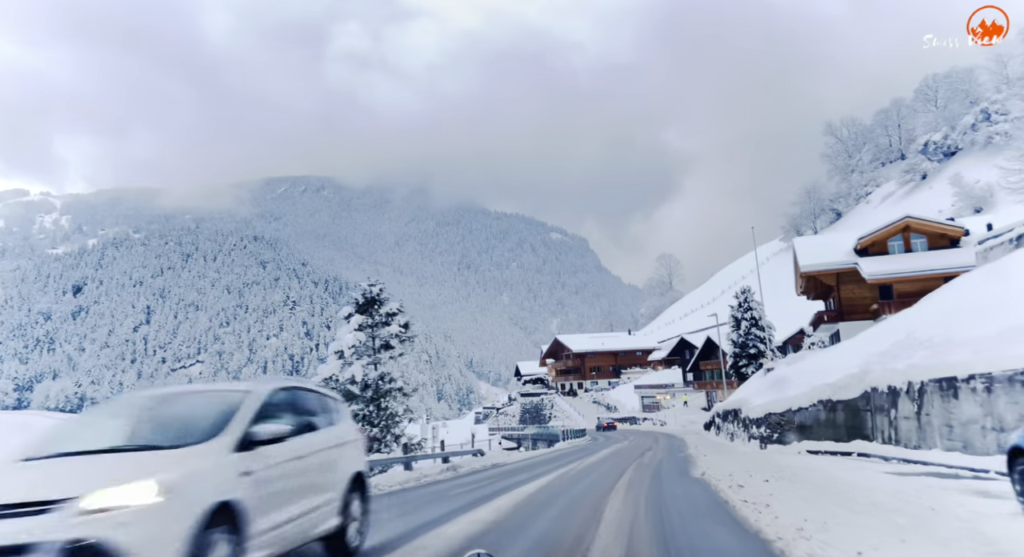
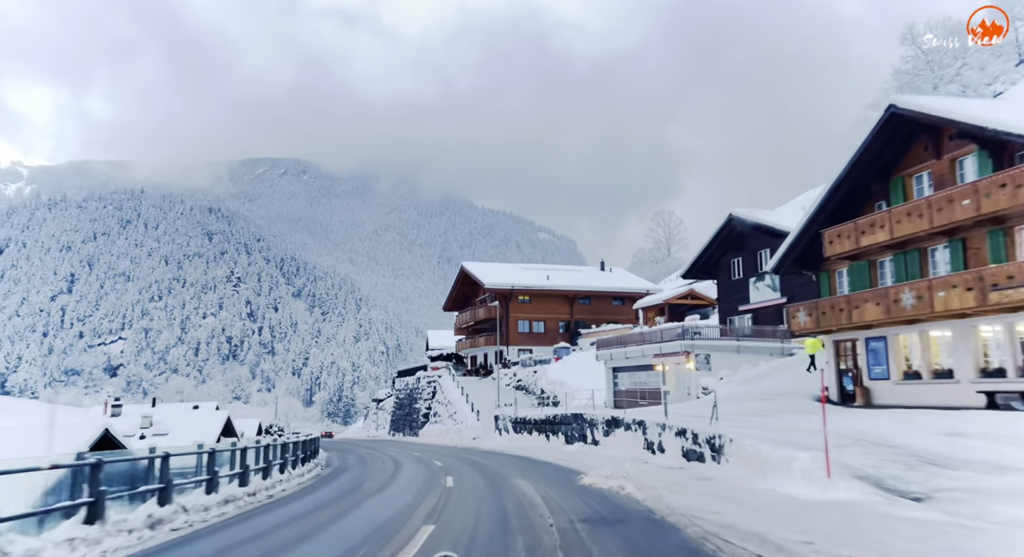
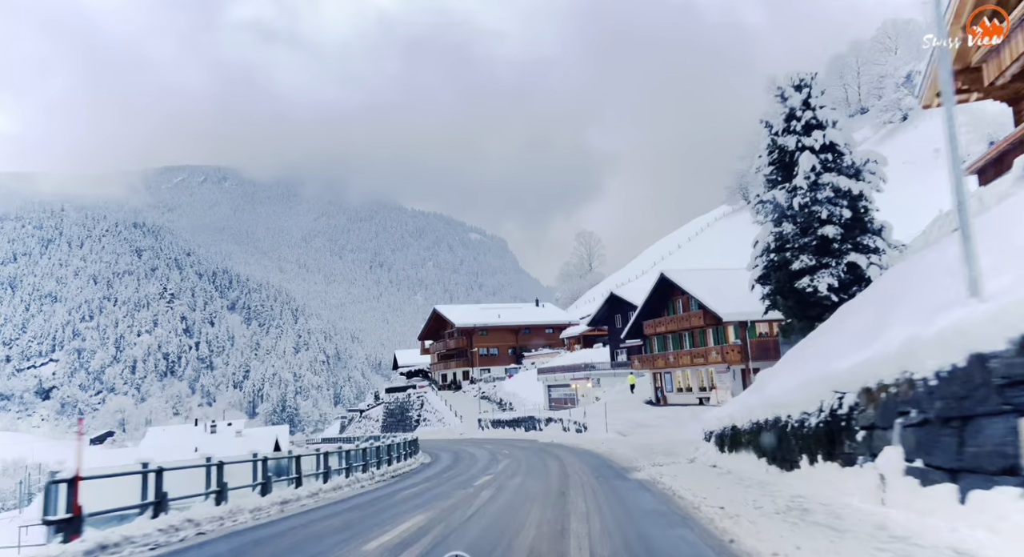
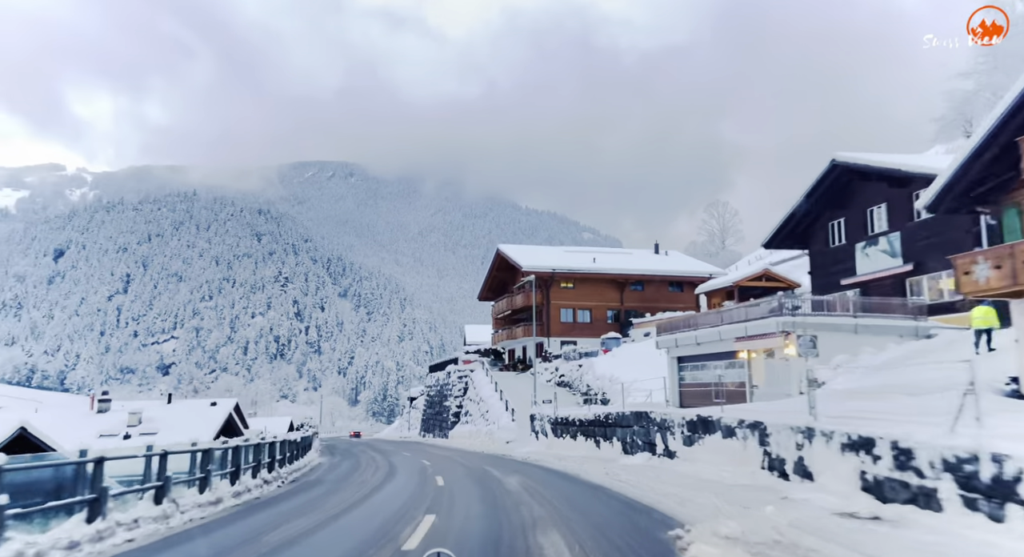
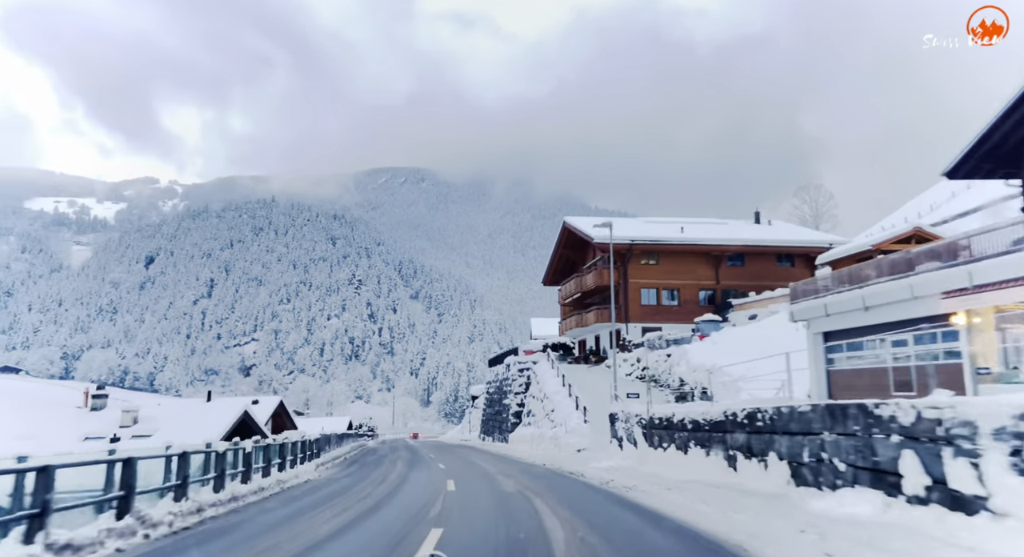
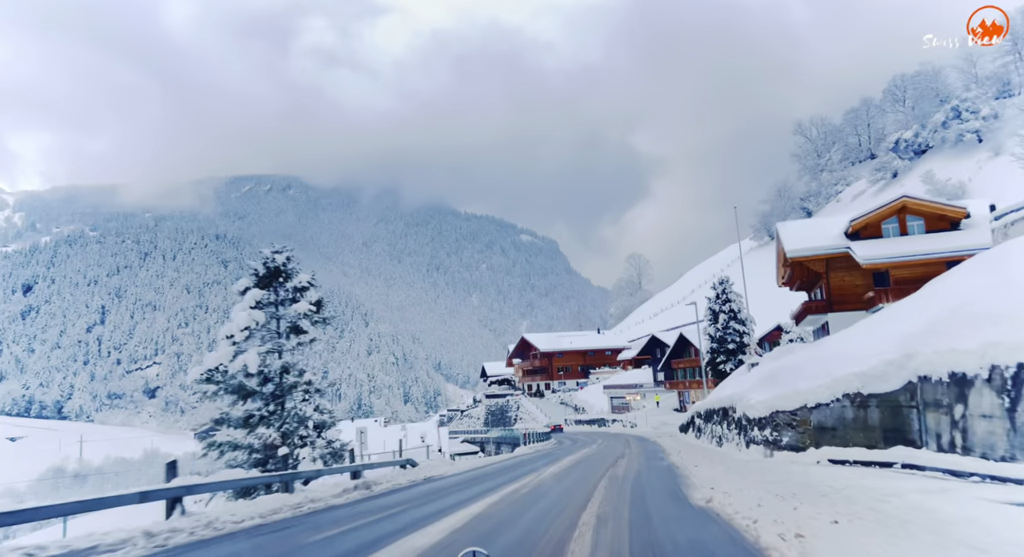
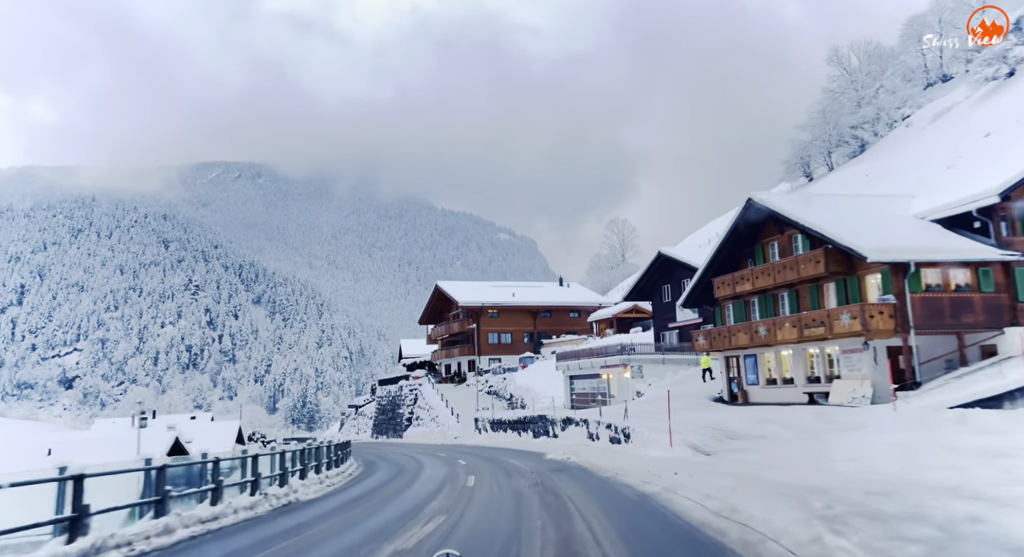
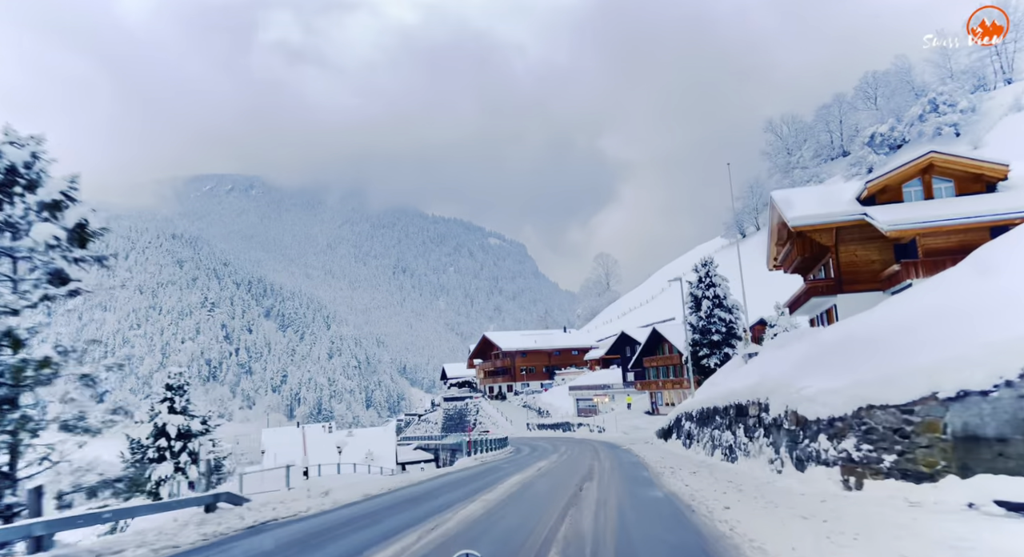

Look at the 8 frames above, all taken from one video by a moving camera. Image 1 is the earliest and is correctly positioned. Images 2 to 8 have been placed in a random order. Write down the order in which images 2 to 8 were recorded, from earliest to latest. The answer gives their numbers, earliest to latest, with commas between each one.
6, 8, 3, 7, 2, 4, 5
